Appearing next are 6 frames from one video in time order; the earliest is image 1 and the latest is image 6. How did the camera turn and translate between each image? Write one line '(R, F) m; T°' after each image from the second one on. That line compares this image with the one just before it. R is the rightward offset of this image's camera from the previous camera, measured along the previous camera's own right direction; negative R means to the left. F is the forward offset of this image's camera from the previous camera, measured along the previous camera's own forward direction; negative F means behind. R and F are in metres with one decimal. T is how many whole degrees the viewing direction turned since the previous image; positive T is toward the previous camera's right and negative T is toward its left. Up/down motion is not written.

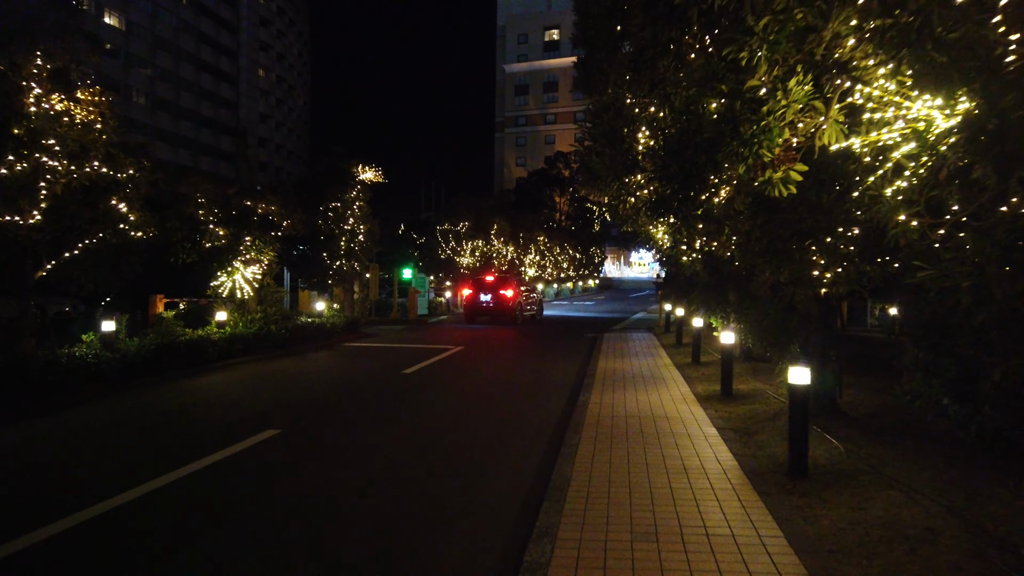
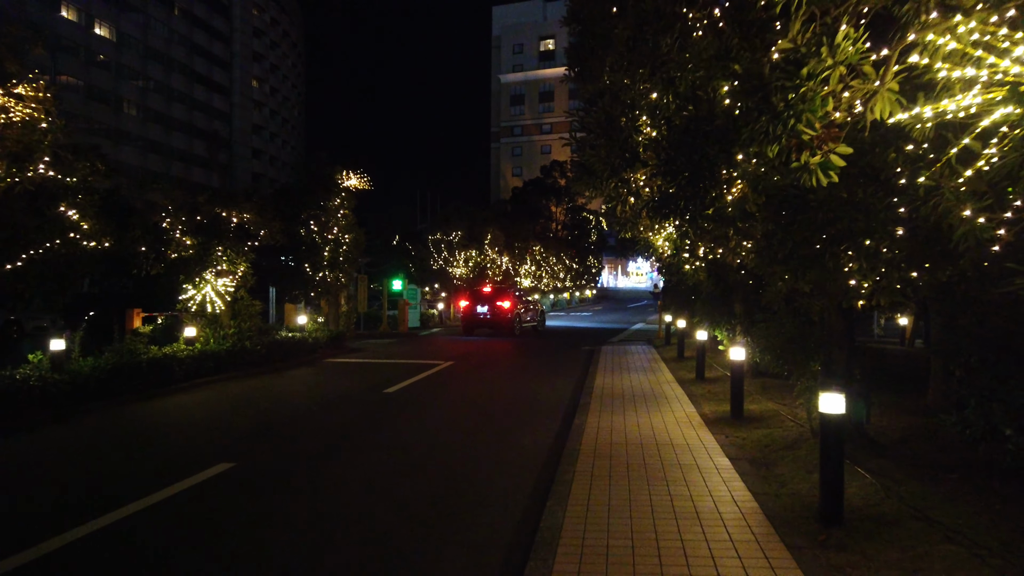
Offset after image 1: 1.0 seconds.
(+0.1, +1.1) m; 0°
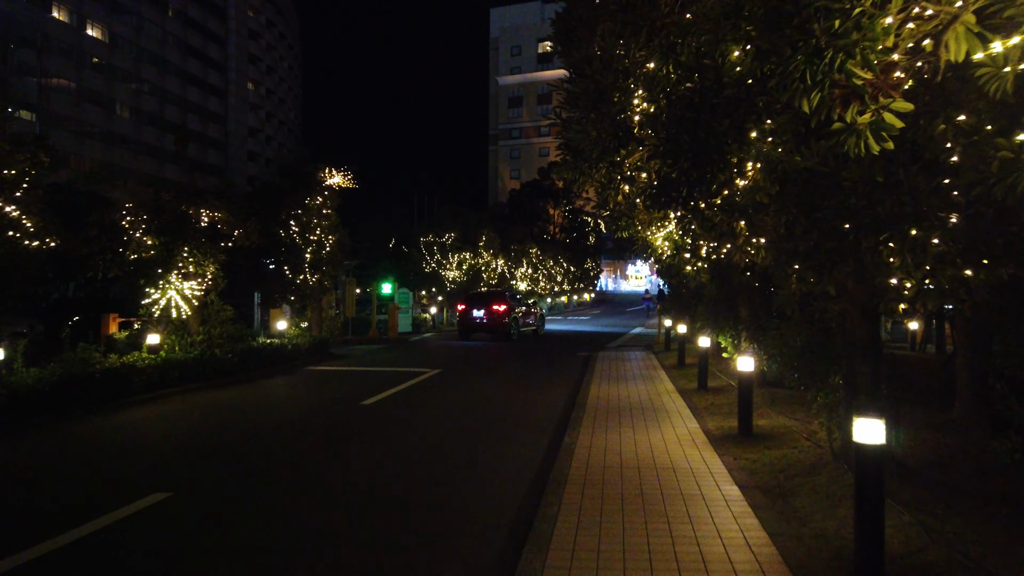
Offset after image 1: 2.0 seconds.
(+0.2, +1.1) m; 0°
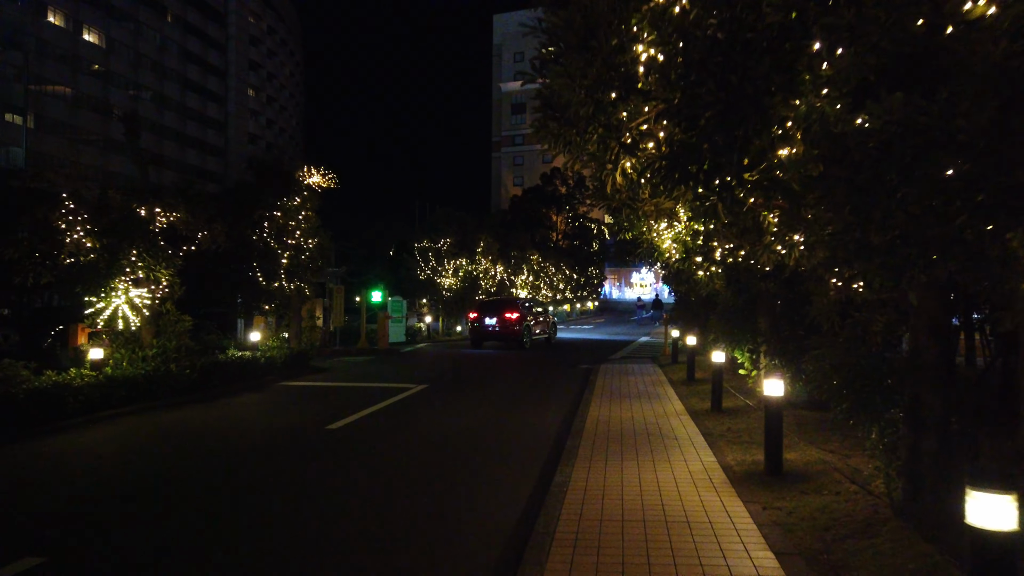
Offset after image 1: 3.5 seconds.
(+0.3, +1.6) m; 0°
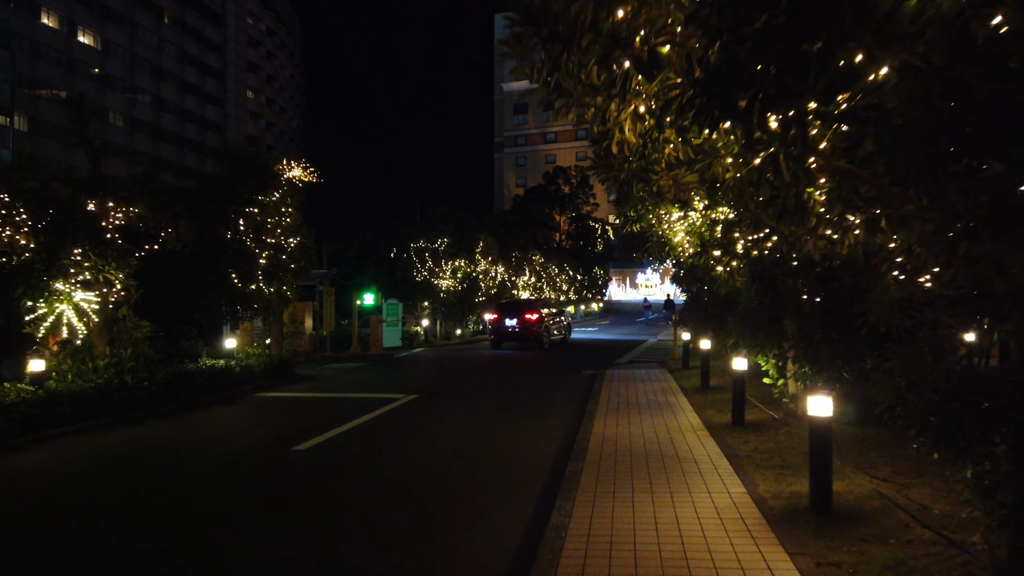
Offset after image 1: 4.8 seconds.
(+0.2, +1.4) m; 0°
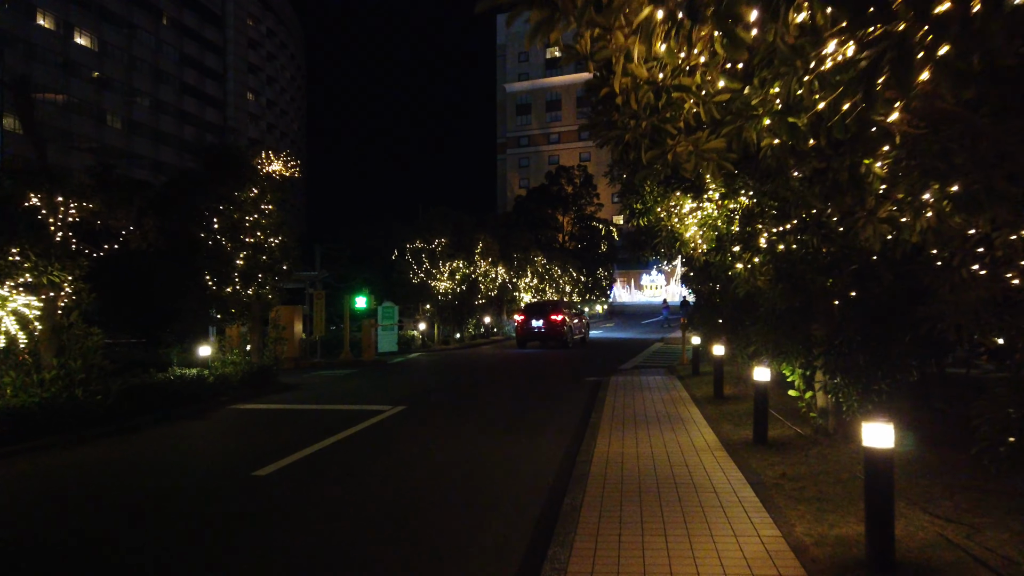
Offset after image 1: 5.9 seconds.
(+0.2, +1.2) m; 0°
